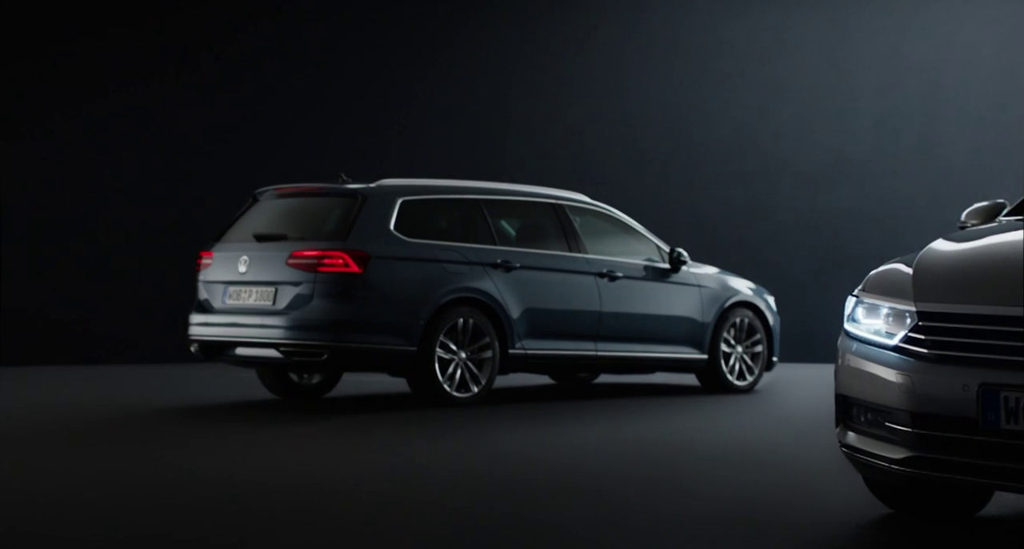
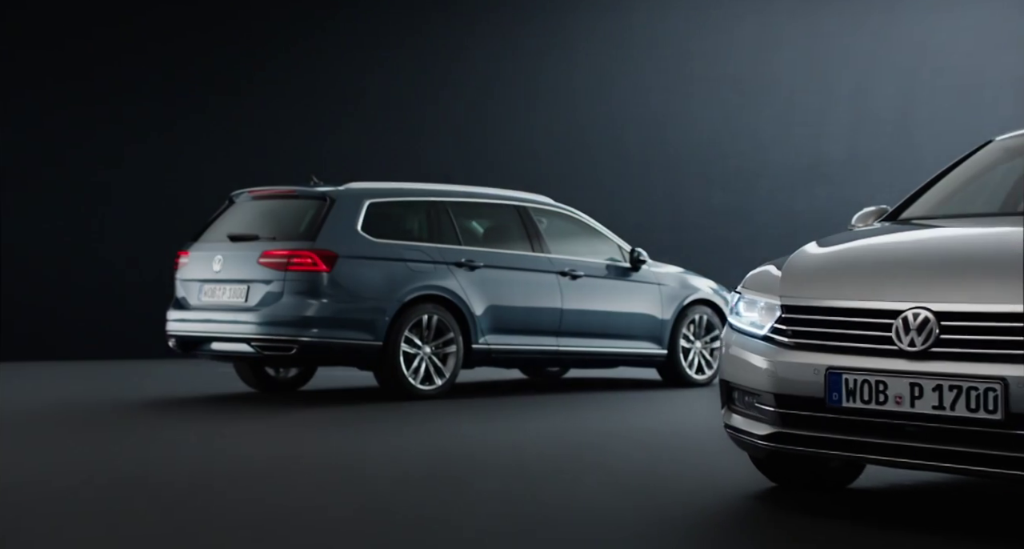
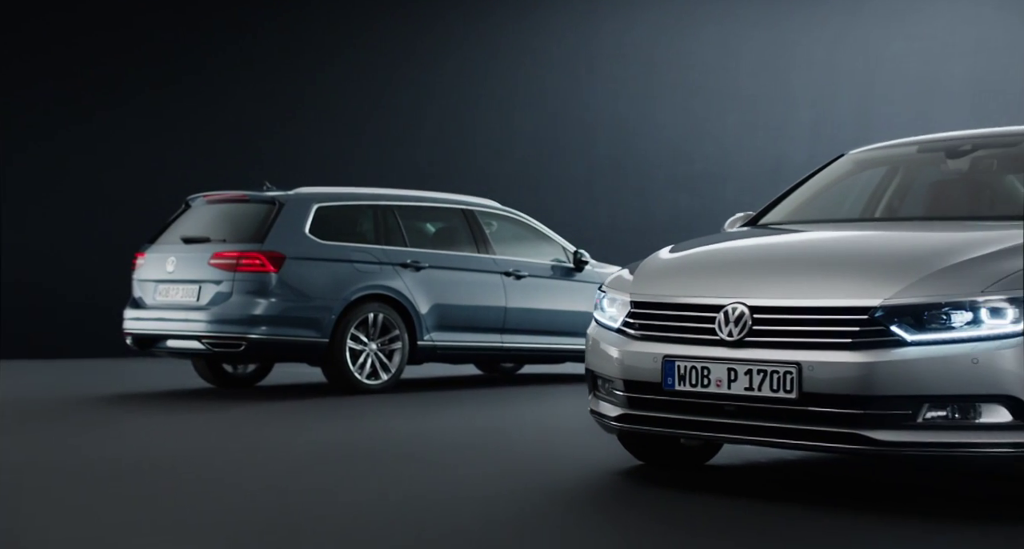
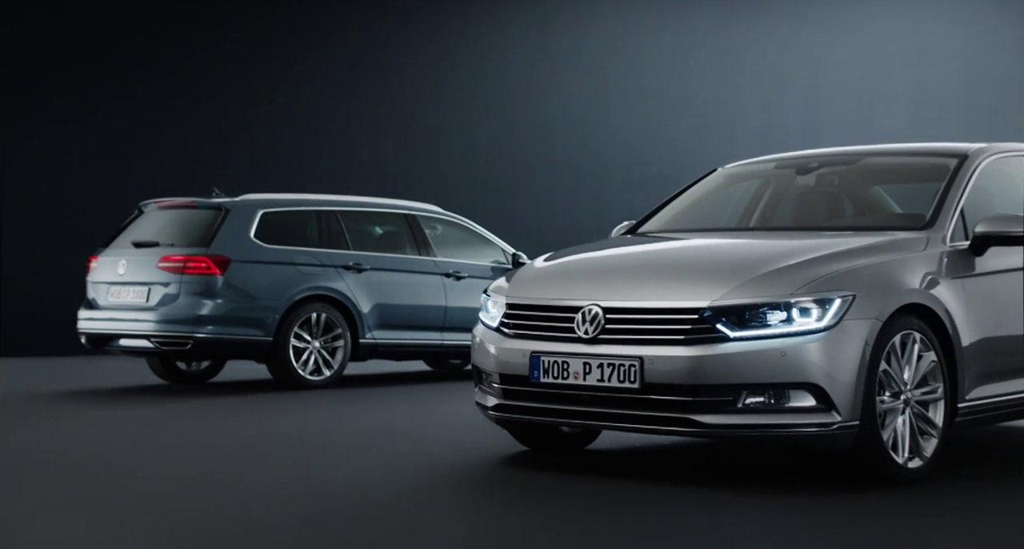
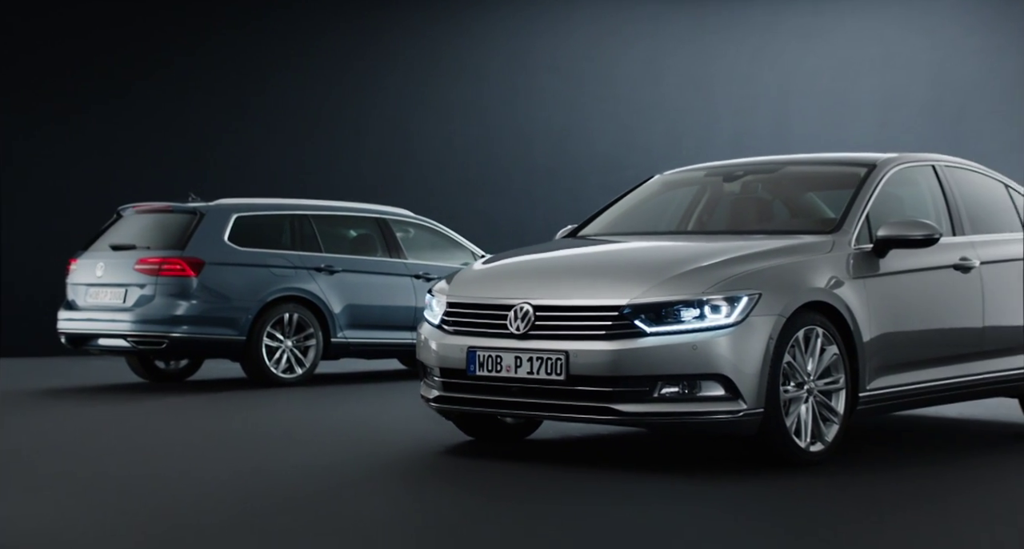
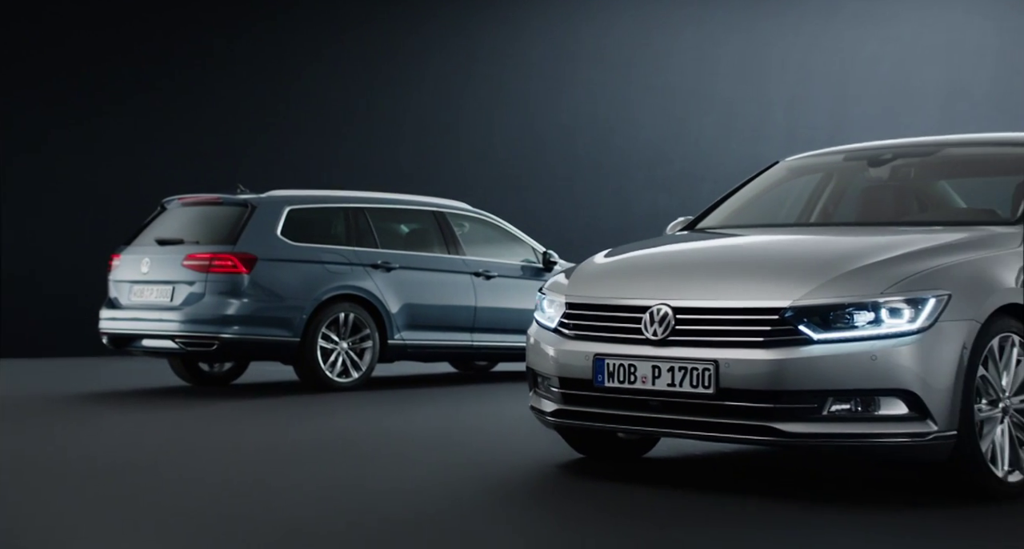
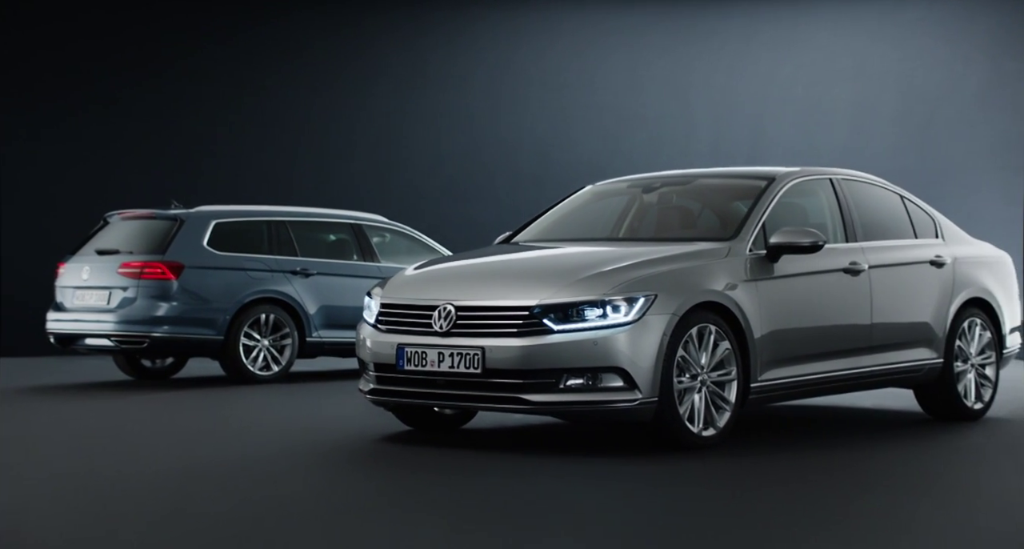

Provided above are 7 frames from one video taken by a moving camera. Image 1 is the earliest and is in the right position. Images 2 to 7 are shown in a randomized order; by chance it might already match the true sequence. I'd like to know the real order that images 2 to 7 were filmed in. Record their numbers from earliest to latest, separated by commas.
2, 3, 6, 4, 5, 7
